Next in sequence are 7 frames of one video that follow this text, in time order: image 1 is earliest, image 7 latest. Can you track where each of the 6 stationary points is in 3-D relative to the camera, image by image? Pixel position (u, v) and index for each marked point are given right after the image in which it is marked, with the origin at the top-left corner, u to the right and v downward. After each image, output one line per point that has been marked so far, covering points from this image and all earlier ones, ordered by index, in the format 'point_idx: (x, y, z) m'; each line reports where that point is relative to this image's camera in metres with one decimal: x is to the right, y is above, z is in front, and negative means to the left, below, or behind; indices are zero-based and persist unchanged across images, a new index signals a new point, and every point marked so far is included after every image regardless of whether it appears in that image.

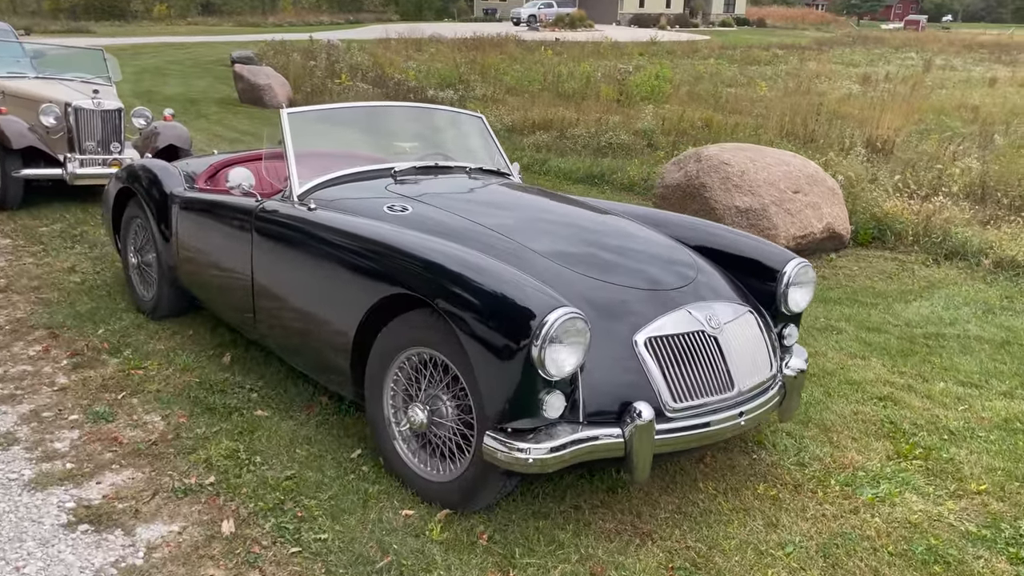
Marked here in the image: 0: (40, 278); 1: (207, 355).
0: (-3.2, +0.1, +5.7) m
1: (-1.6, -0.4, +4.4) m
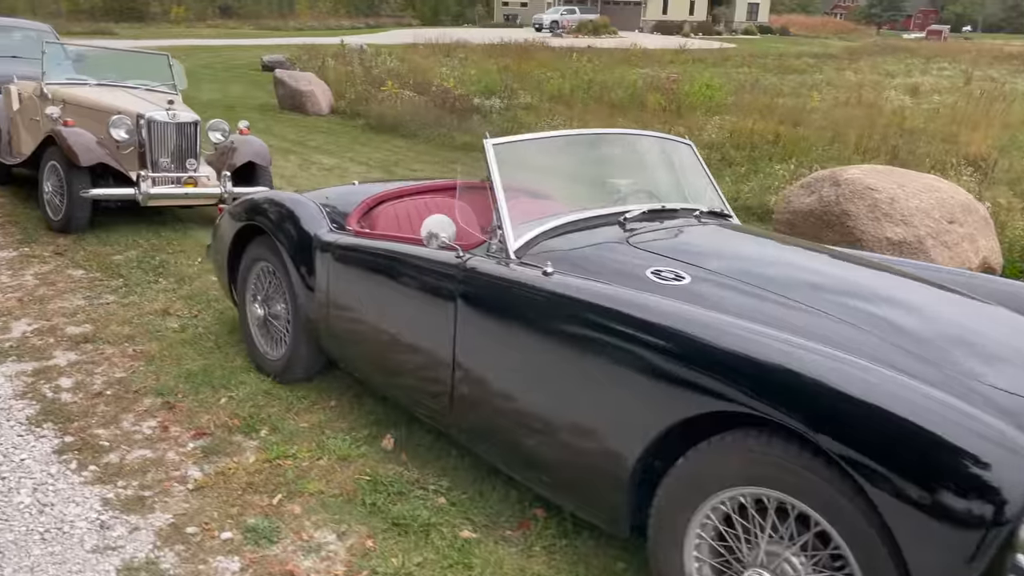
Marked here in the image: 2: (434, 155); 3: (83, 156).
0: (-2.2, -0.2, +4.9) m
1: (-0.6, -0.6, +3.6) m
2: (-1.4, +2.5, +15.1) m
3: (-3.5, +1.1, +6.7) m
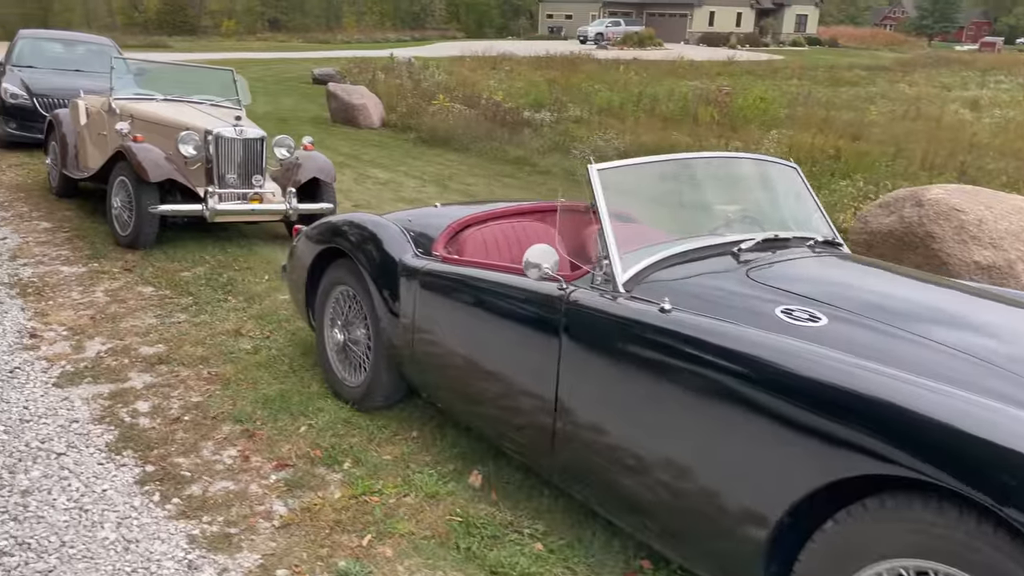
0: (-1.8, -0.3, +4.8) m
1: (-0.3, -0.8, +3.4) m
2: (-0.5, +2.2, +15.1) m
3: (-2.9, +0.9, +6.7) m
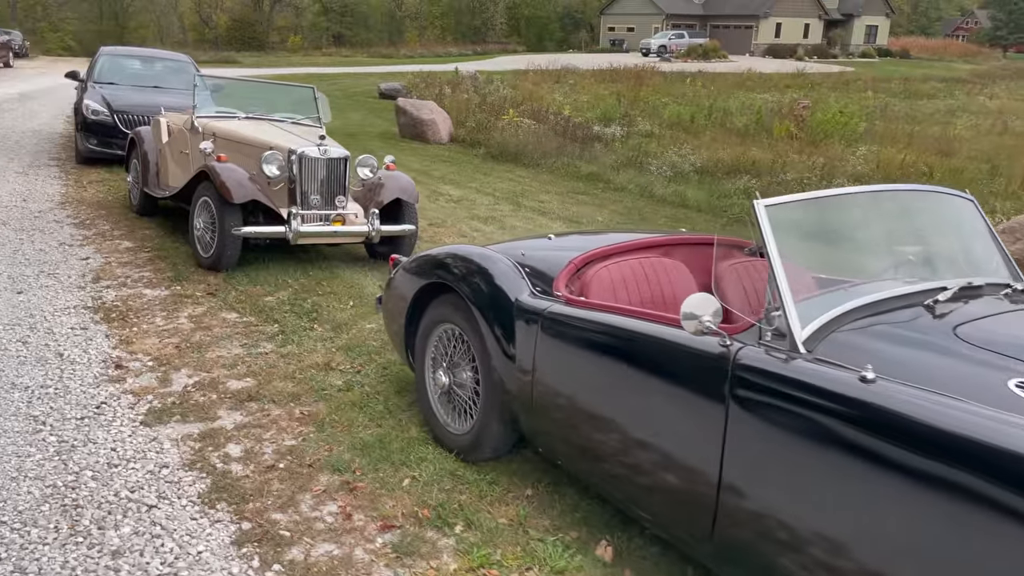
0: (-1.2, -0.5, +4.5) m
1: (+0.2, -0.9, +3.0) m
2: (+0.8, +1.9, +14.7) m
3: (-2.2, +0.8, +6.5) m
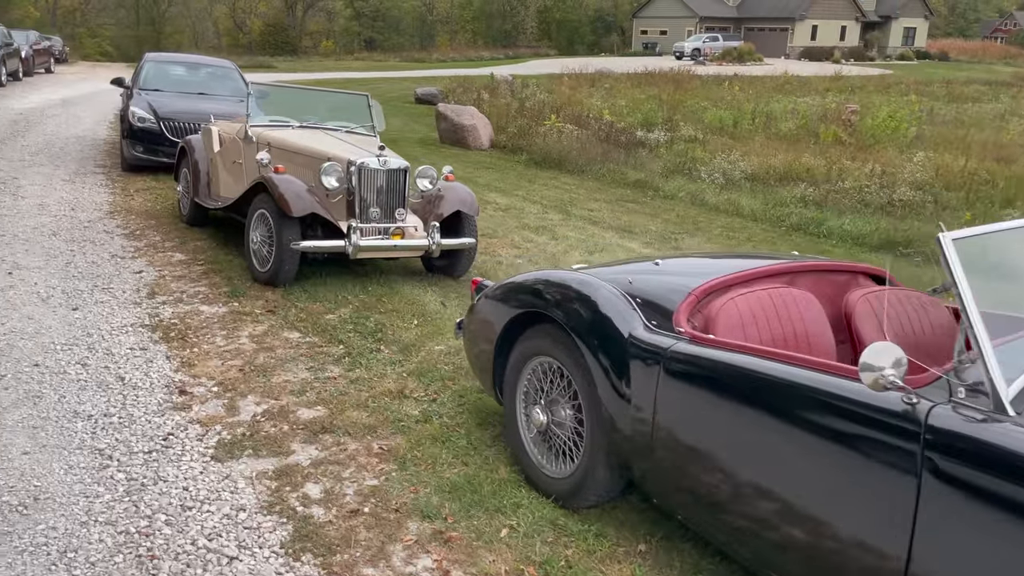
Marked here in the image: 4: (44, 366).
0: (-0.7, -0.6, +4.3) m
1: (+0.6, -1.1, +2.7) m
2: (+1.6, +1.7, +14.4) m
3: (-1.7, +0.6, +6.3) m
4: (-2.7, -0.4, +4.7) m
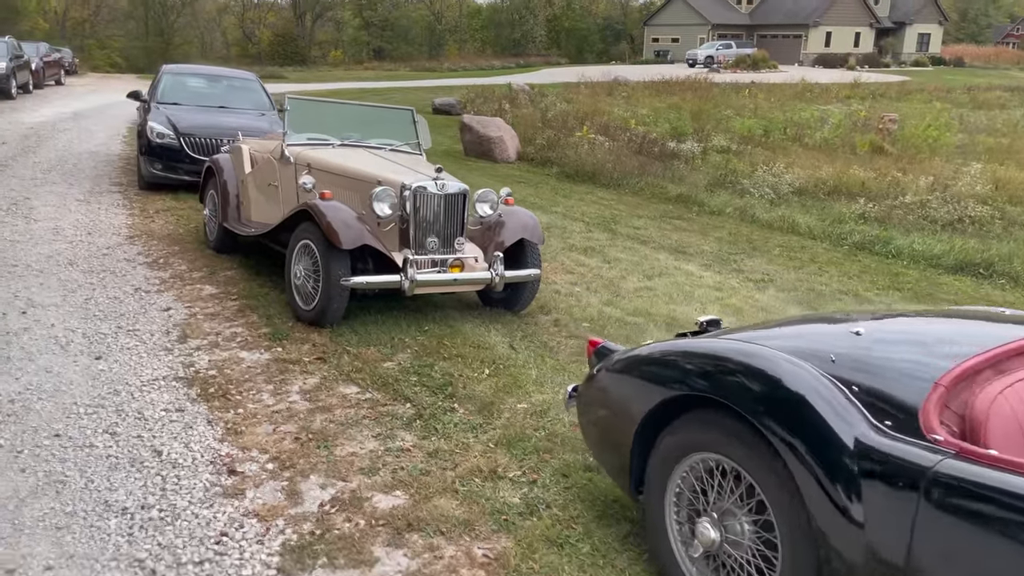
0: (-0.2, -0.9, +3.5) m
1: (+1.1, -1.3, +2.0) m
2: (+2.2, +1.3, +13.6) m
3: (-1.1, +0.3, +5.6) m
4: (-2.2, -0.7, +4.0) m
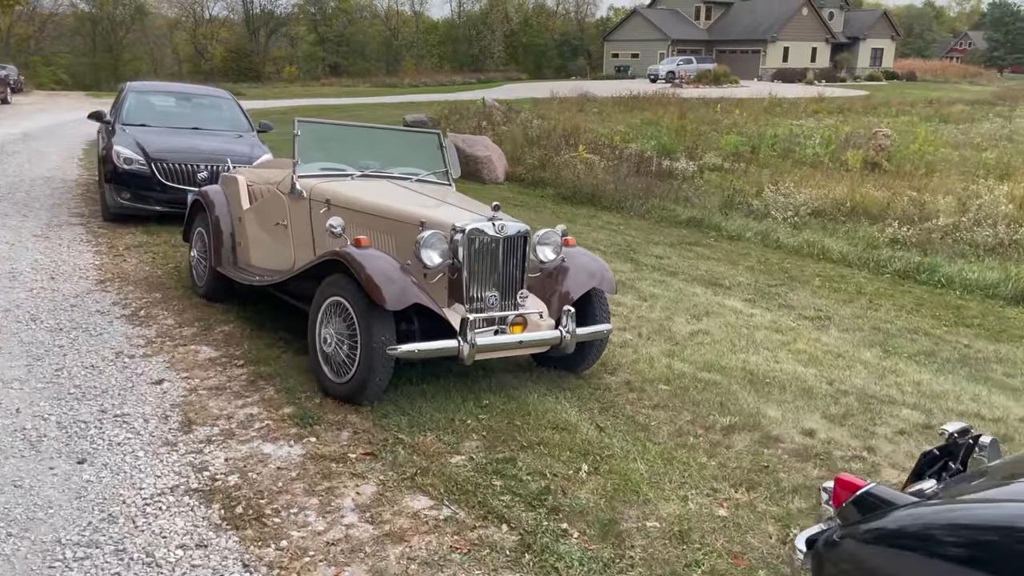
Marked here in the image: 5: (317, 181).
0: (+0.4, -1.2, +2.5) m
1: (+1.8, -1.6, +0.9) m
2: (+2.3, +0.9, +12.7) m
3: (-0.7, 0.0, +4.5) m
4: (-1.6, -1.1, +2.8) m
5: (-1.4, +0.8, +5.9) m
